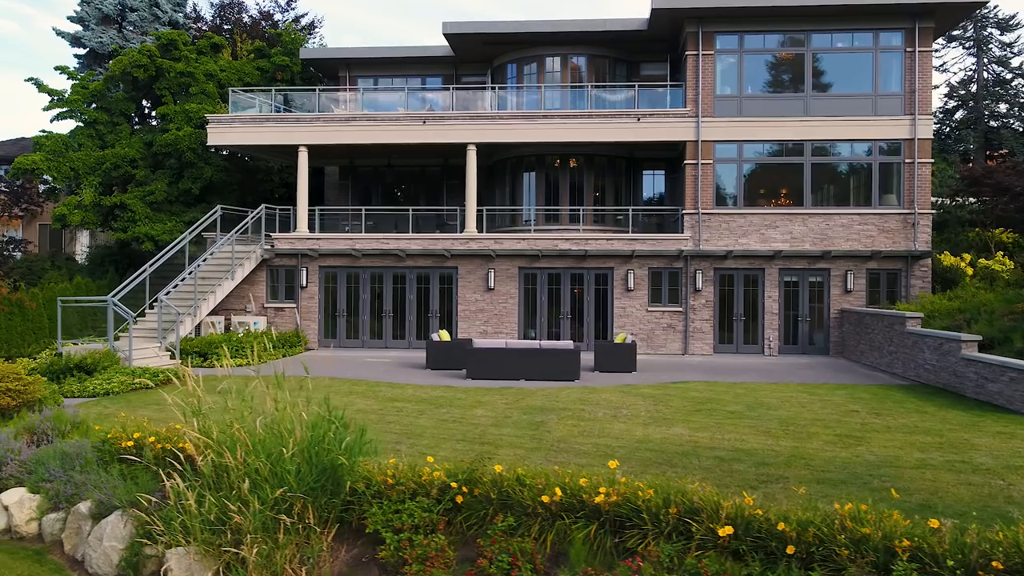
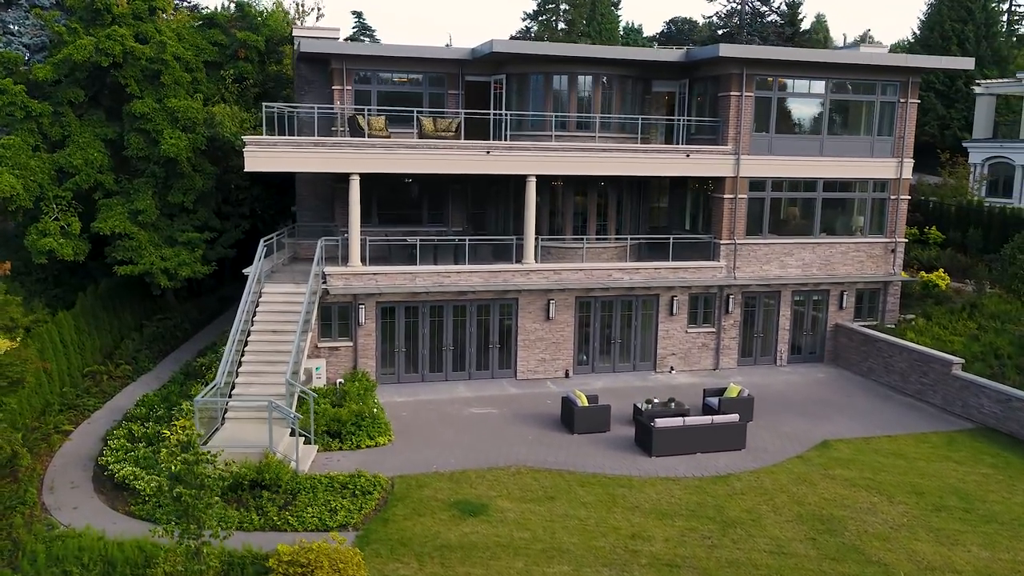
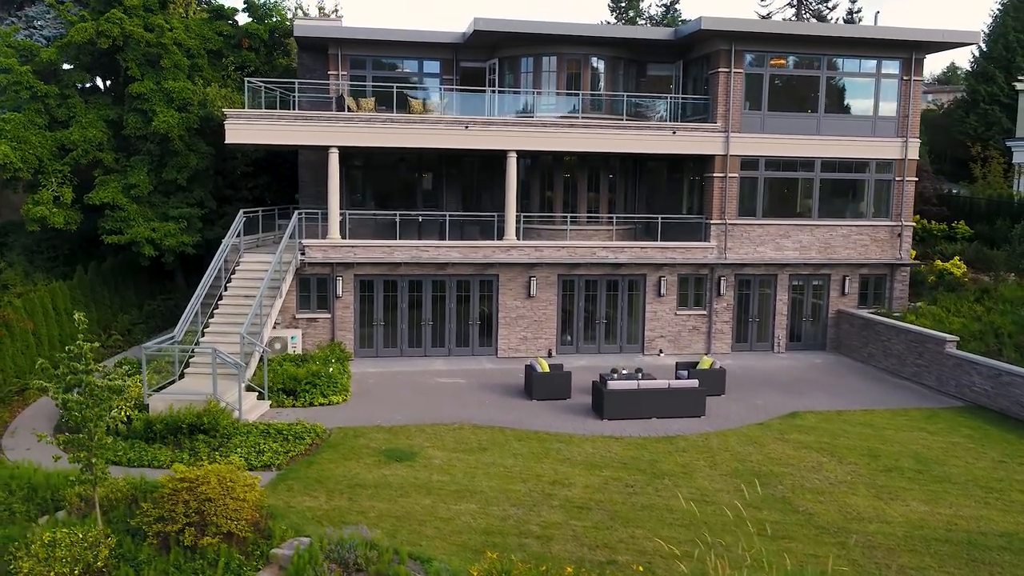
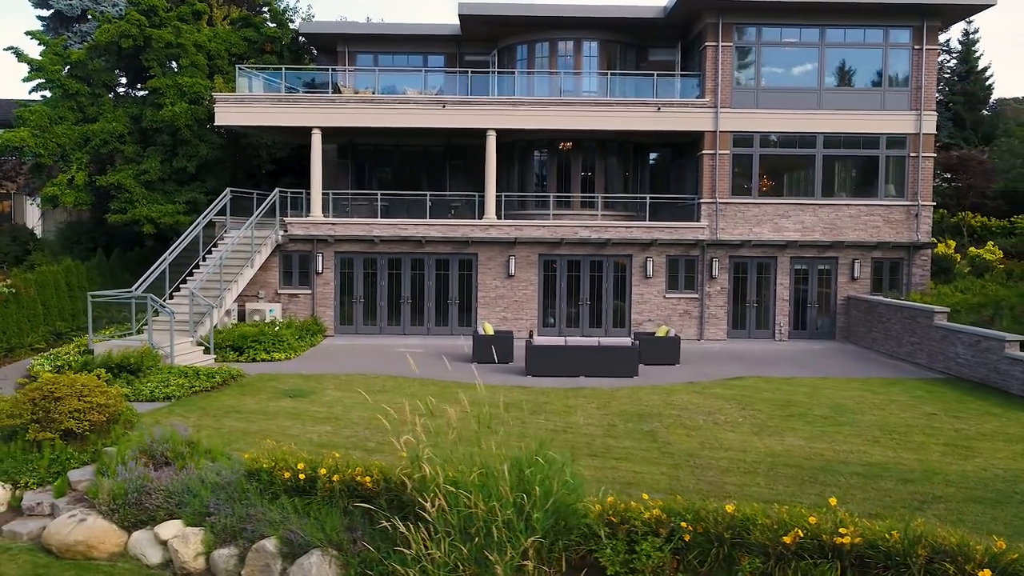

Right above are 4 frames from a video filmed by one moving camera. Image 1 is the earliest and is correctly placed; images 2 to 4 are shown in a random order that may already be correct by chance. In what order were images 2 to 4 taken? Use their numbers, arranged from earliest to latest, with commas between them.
4, 3, 2
